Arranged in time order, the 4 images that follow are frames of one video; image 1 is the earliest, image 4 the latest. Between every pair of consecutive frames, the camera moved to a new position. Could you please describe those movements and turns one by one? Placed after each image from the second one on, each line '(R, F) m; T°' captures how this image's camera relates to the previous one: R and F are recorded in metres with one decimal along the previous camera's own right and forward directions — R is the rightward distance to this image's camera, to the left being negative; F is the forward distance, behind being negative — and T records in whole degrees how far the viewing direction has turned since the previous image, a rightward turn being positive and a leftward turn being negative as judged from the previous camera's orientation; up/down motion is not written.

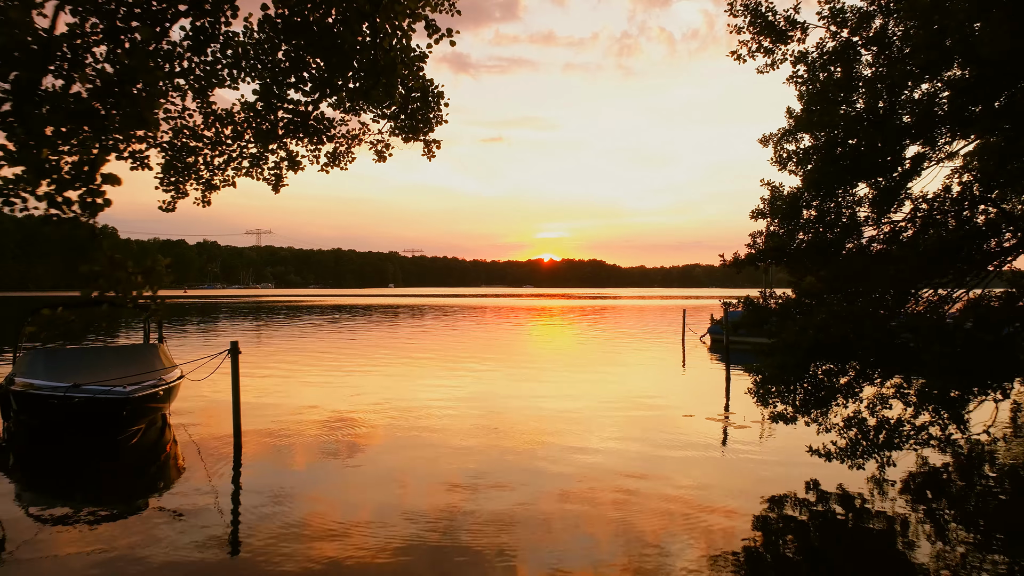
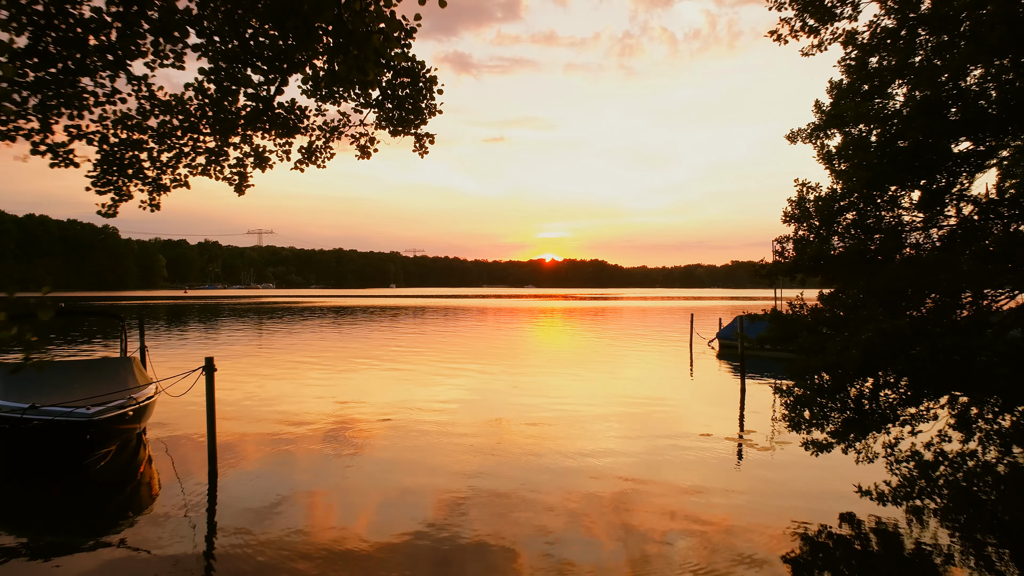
(0.0, +0.5) m; 0°
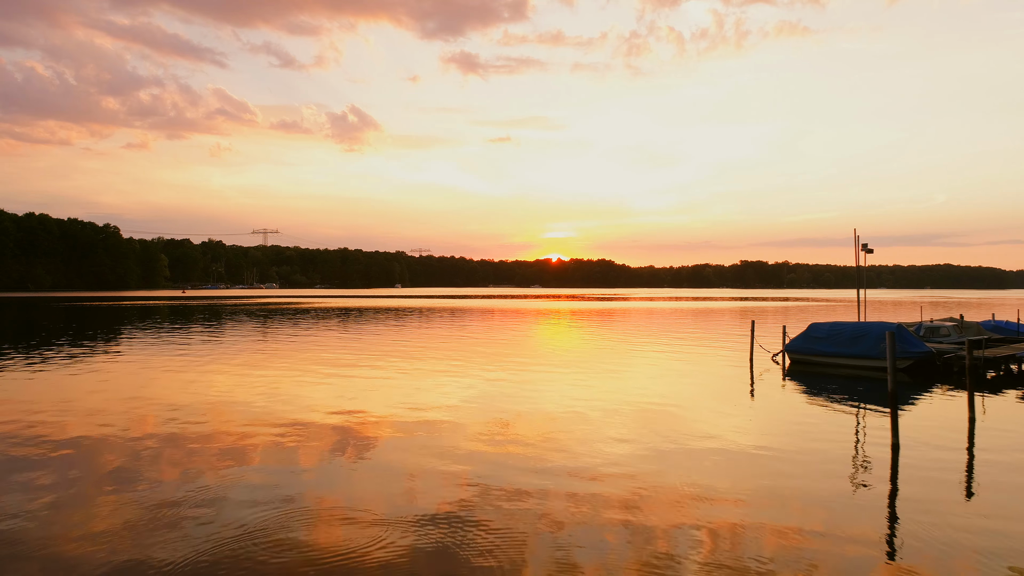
(+0.4, +1.9) m; -1°
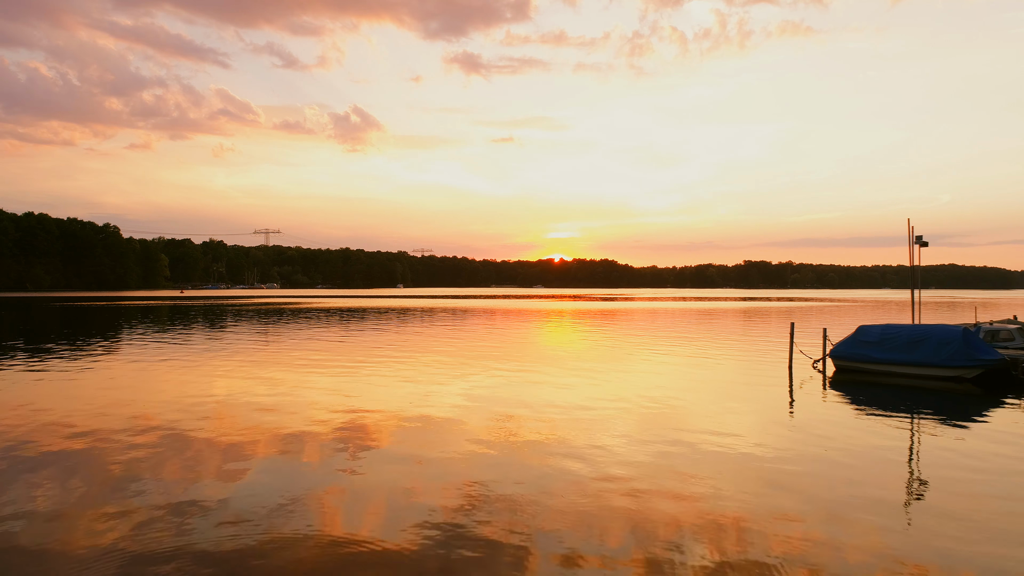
(-0.3, +1.9) m; 0°
